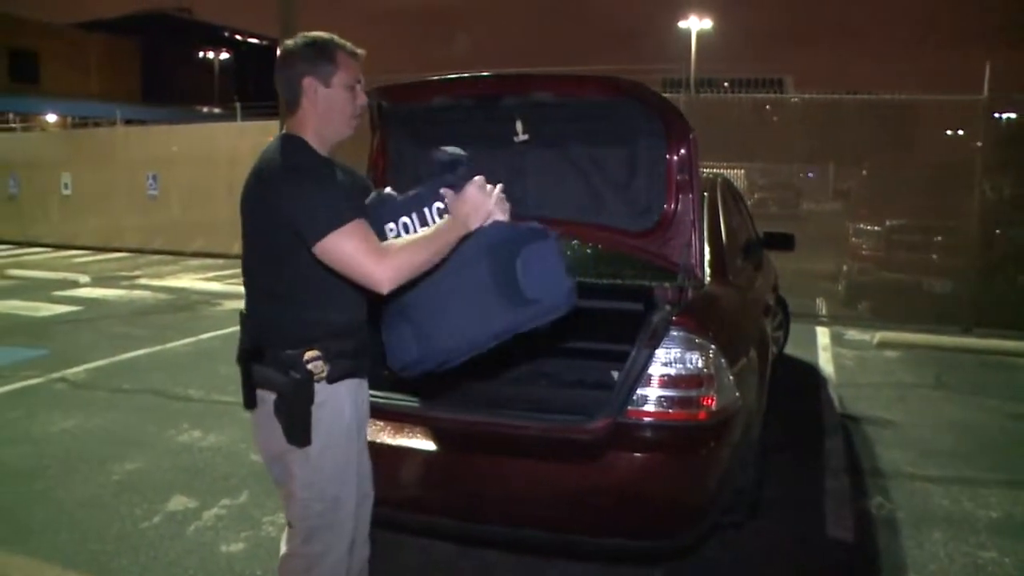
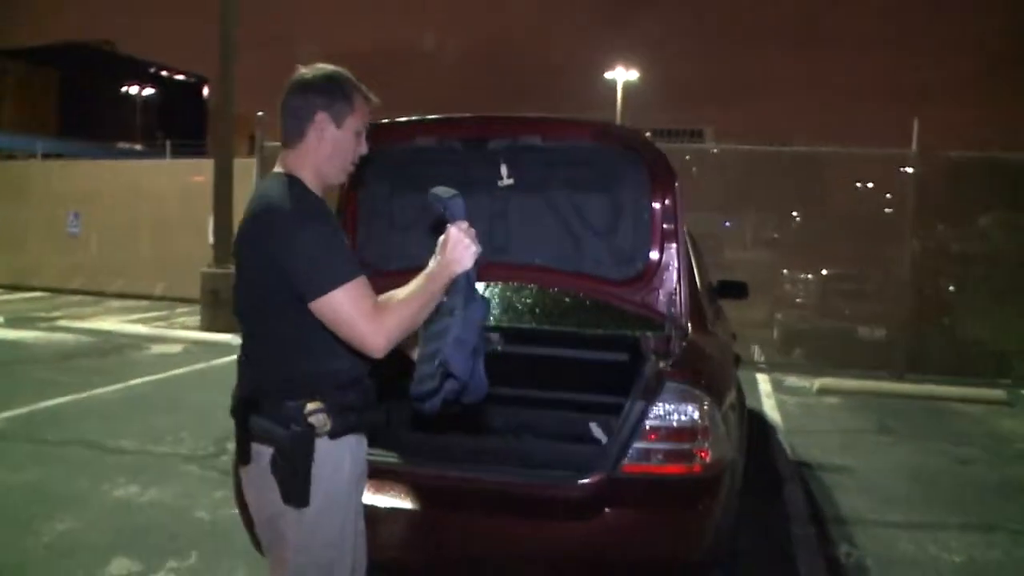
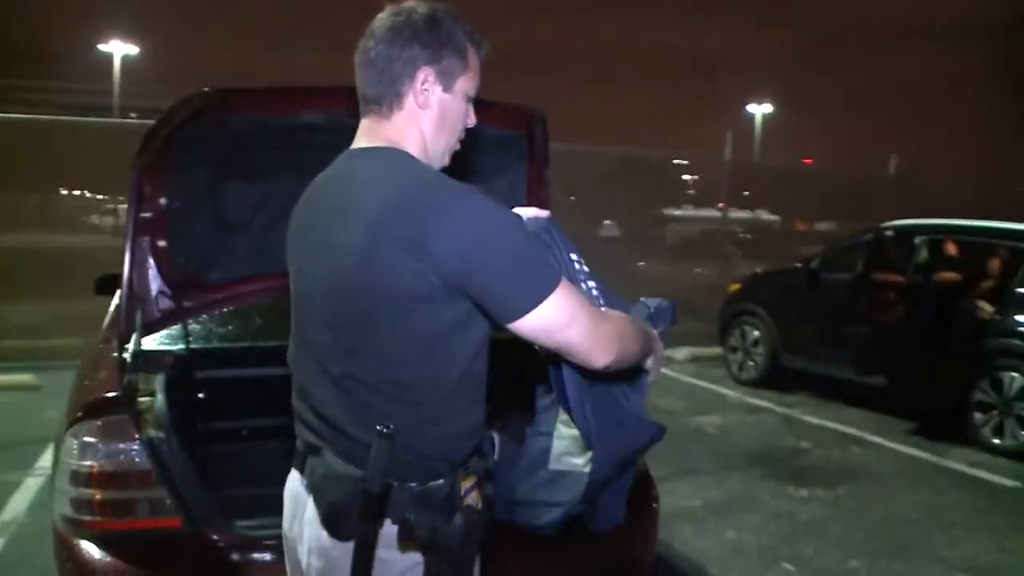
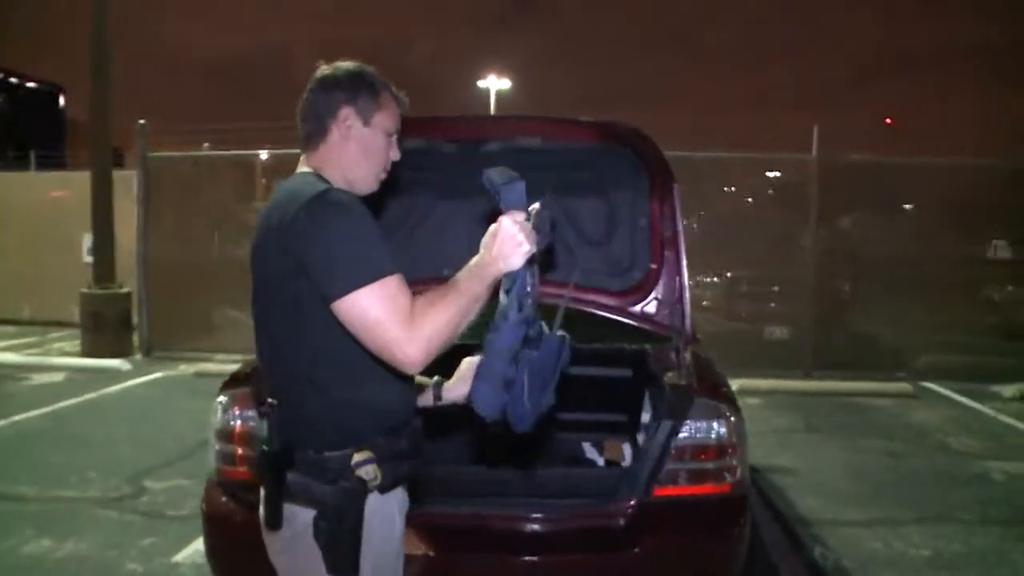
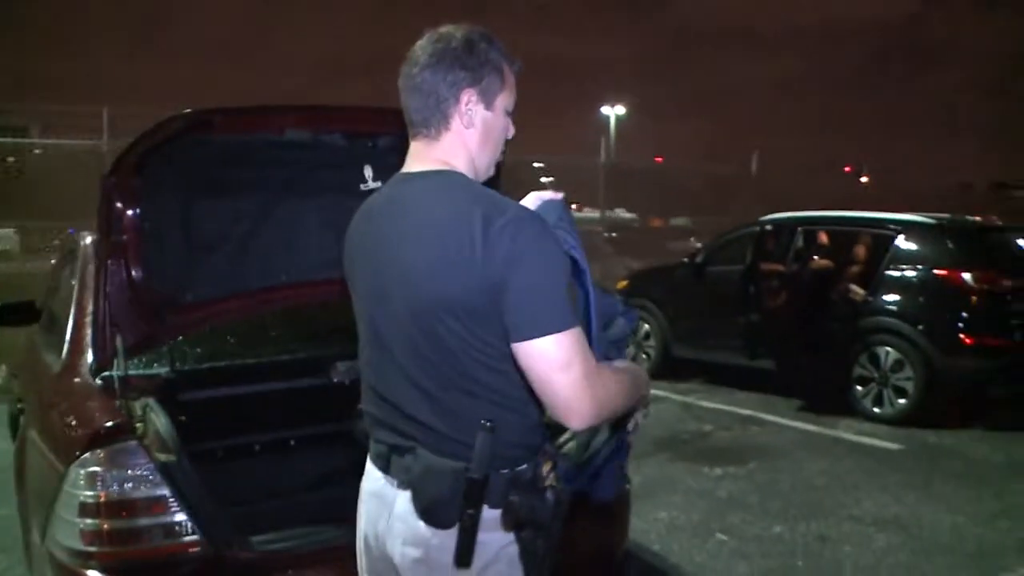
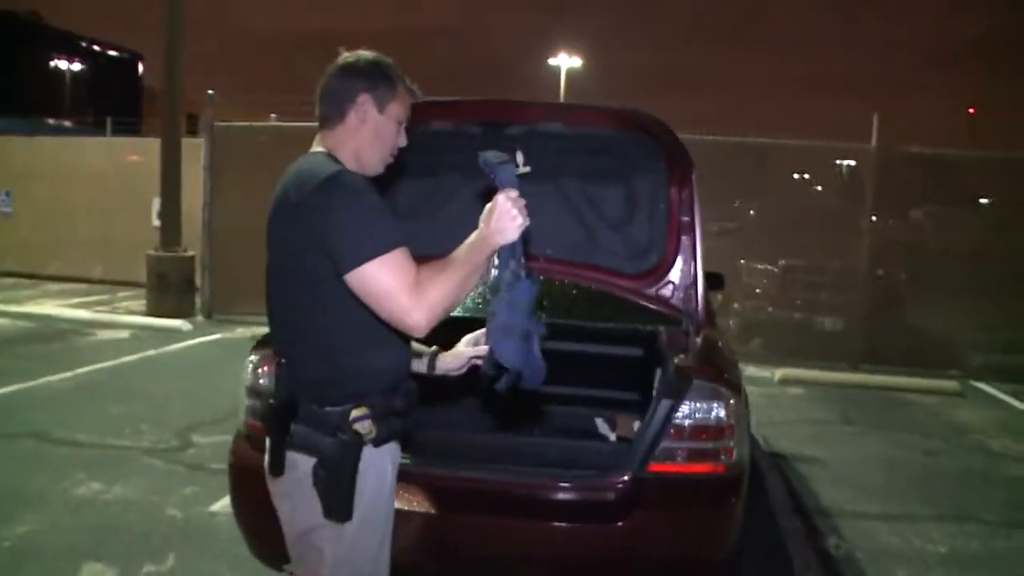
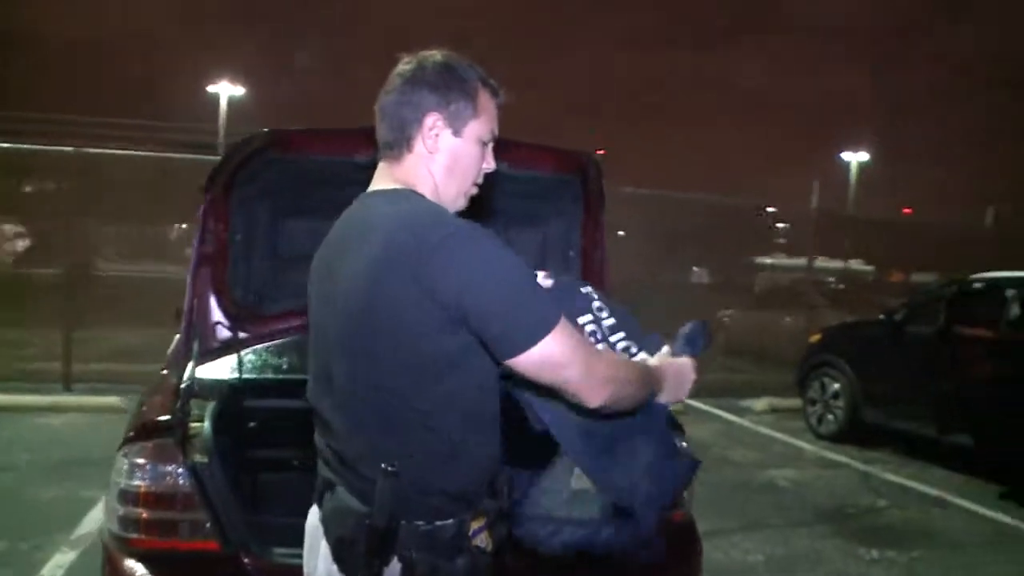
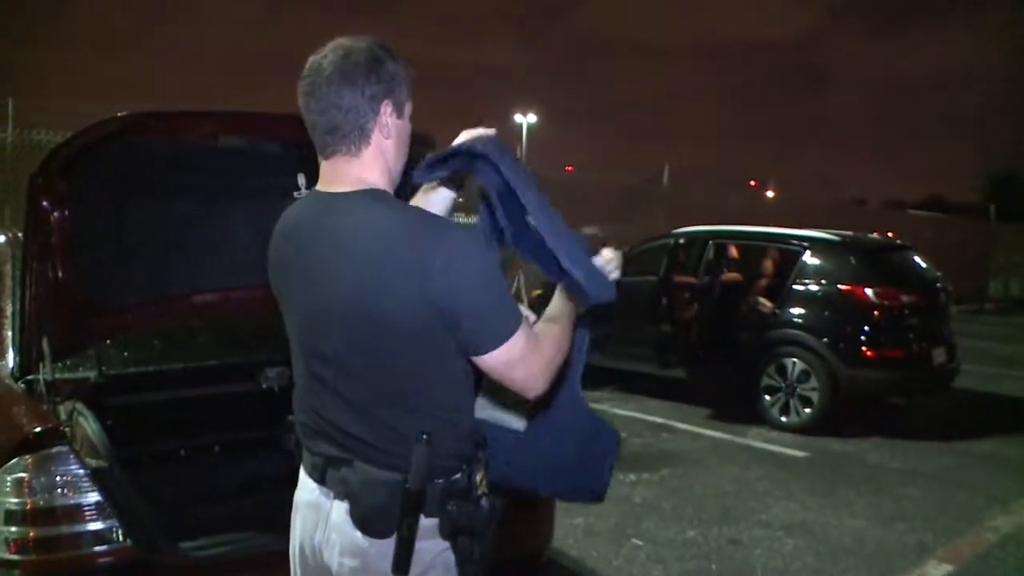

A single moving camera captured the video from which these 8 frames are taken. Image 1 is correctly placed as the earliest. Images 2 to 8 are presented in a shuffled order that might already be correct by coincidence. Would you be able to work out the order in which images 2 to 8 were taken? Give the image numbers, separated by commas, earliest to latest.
2, 6, 4, 7, 3, 5, 8
